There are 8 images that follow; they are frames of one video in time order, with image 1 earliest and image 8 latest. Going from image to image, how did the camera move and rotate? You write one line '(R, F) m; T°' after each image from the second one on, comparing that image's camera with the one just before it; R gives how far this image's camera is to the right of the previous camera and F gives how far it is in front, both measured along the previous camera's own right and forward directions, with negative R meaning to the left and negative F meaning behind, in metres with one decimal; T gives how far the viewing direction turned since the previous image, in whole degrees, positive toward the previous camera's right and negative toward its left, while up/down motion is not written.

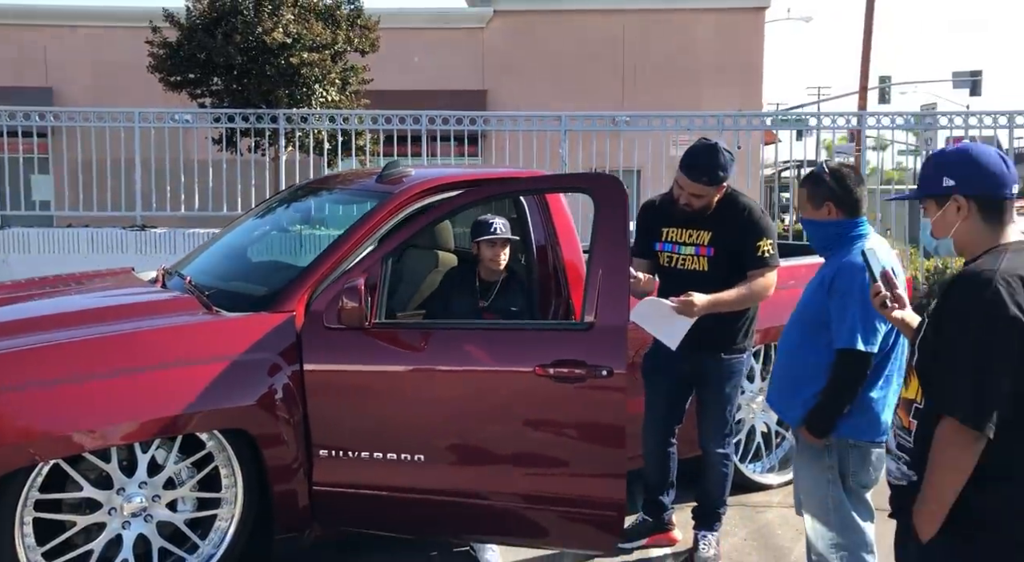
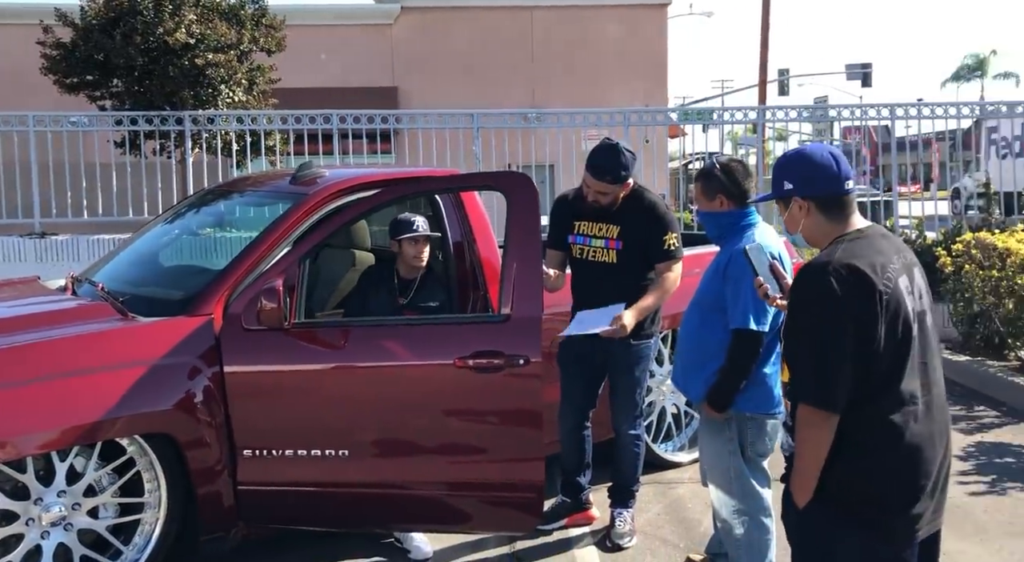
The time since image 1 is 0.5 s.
(0.0, -0.1) m; +5°
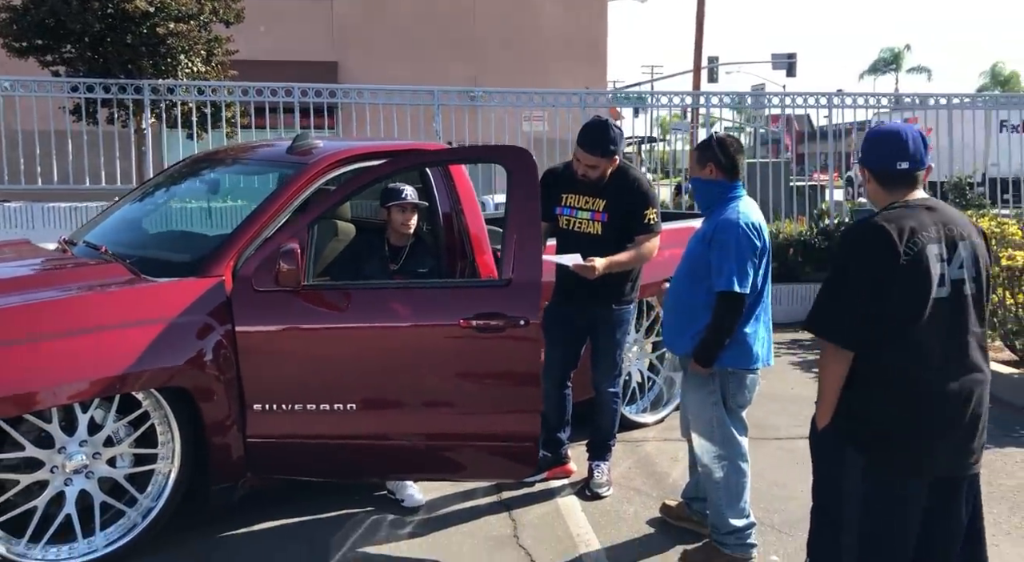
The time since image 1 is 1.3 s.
(-0.3, -0.3) m; +4°
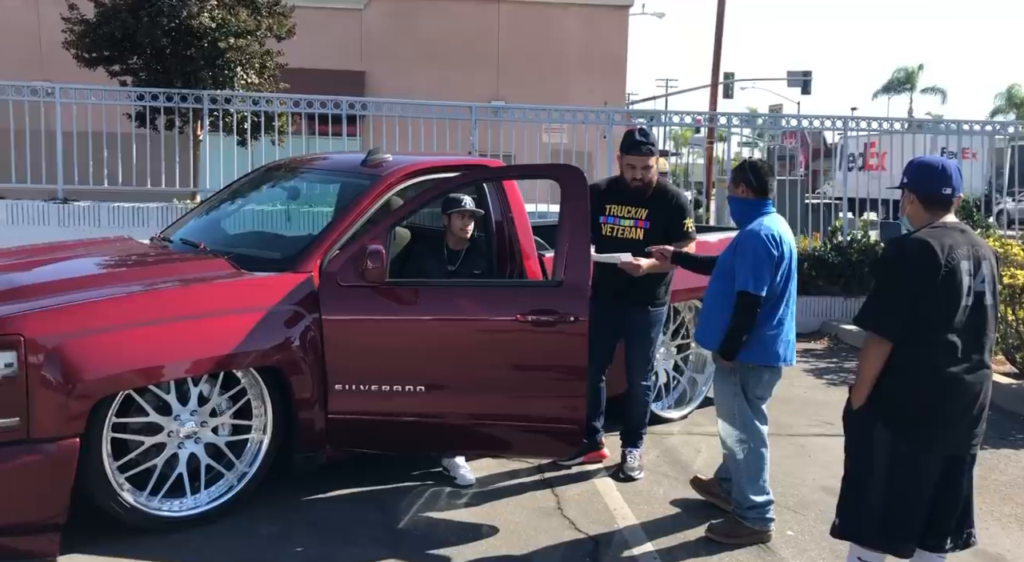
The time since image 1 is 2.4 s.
(-0.2, -0.6) m; -1°
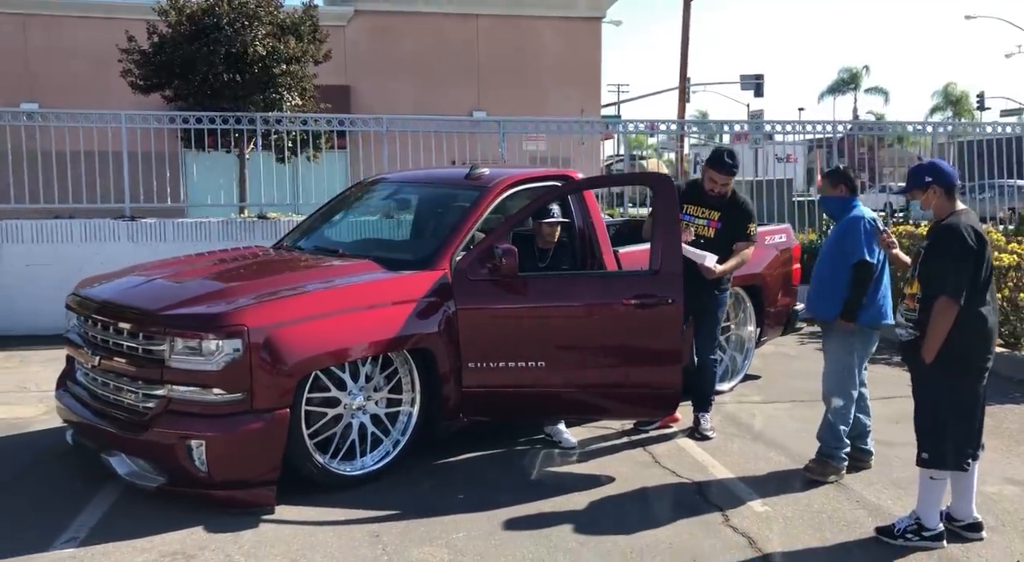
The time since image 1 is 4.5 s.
(-0.9, -0.9) m; +3°
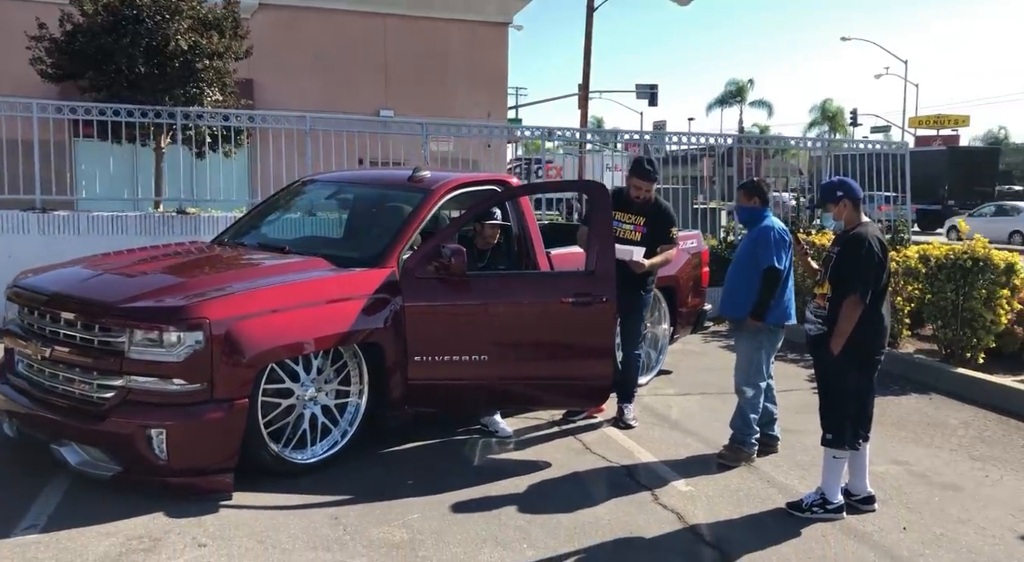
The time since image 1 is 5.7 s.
(-0.3, -0.3) m; +6°
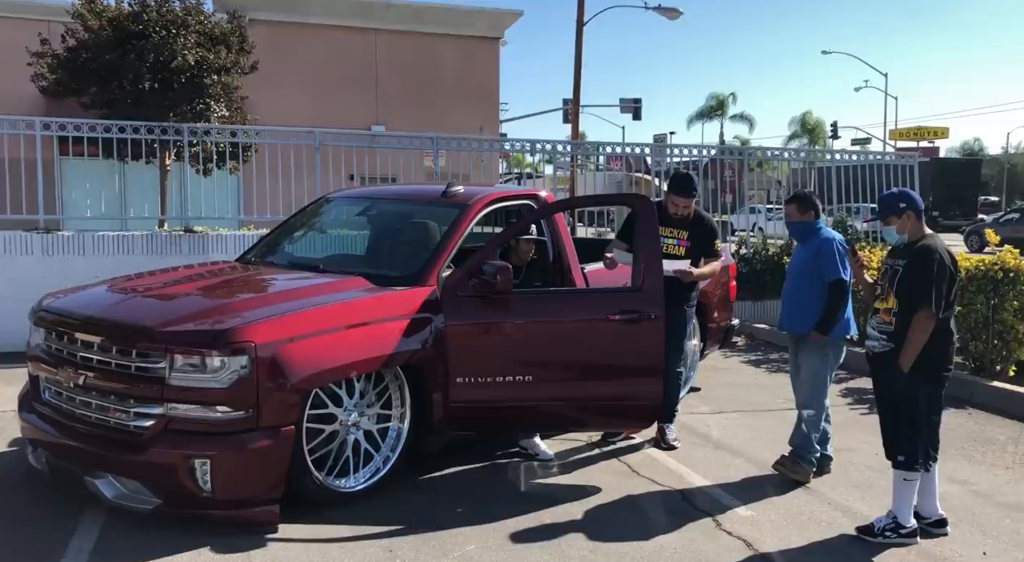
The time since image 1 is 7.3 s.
(-0.4, +0.2) m; +1°
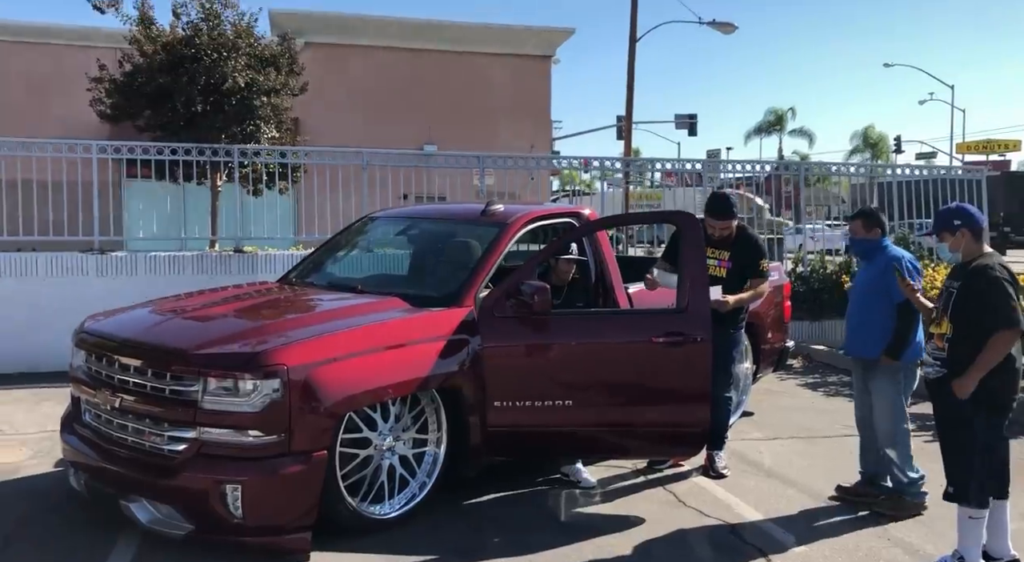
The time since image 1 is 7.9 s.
(+0.1, +0.1) m; -3°
